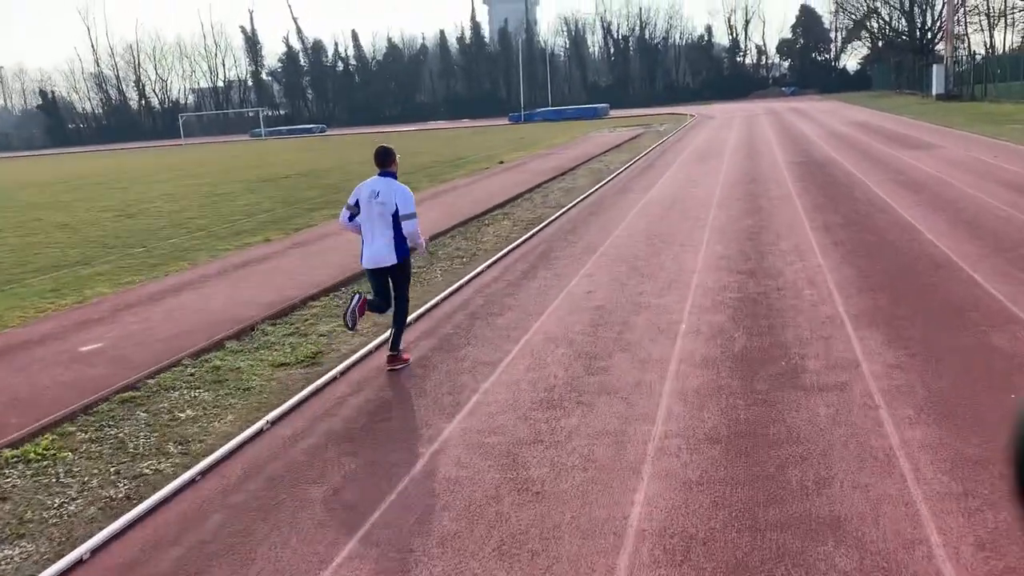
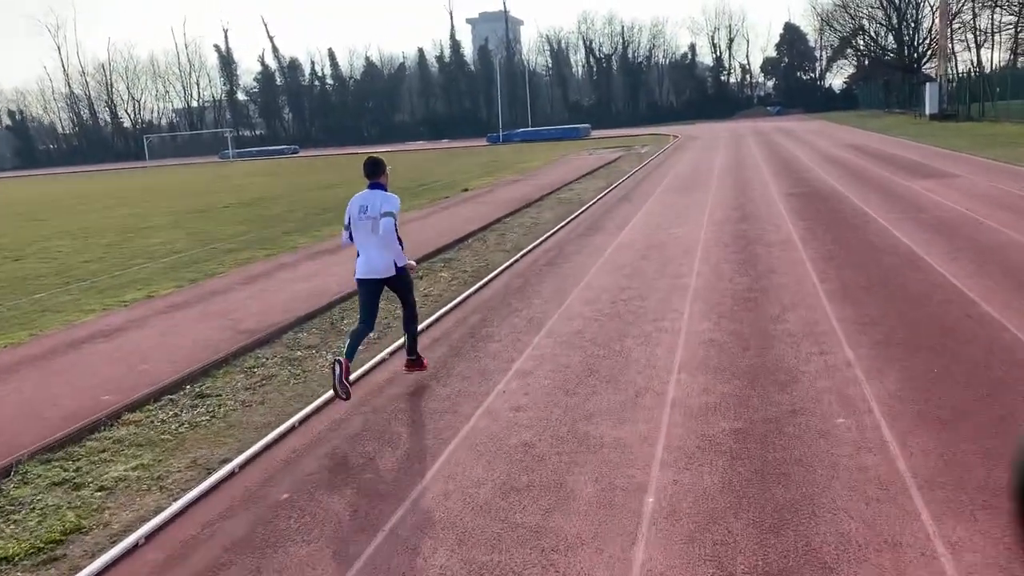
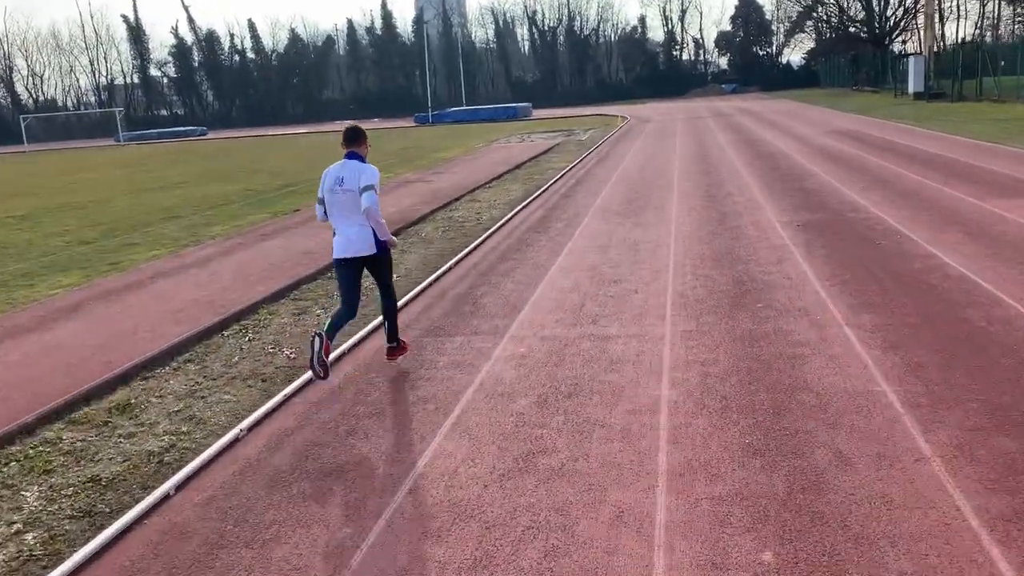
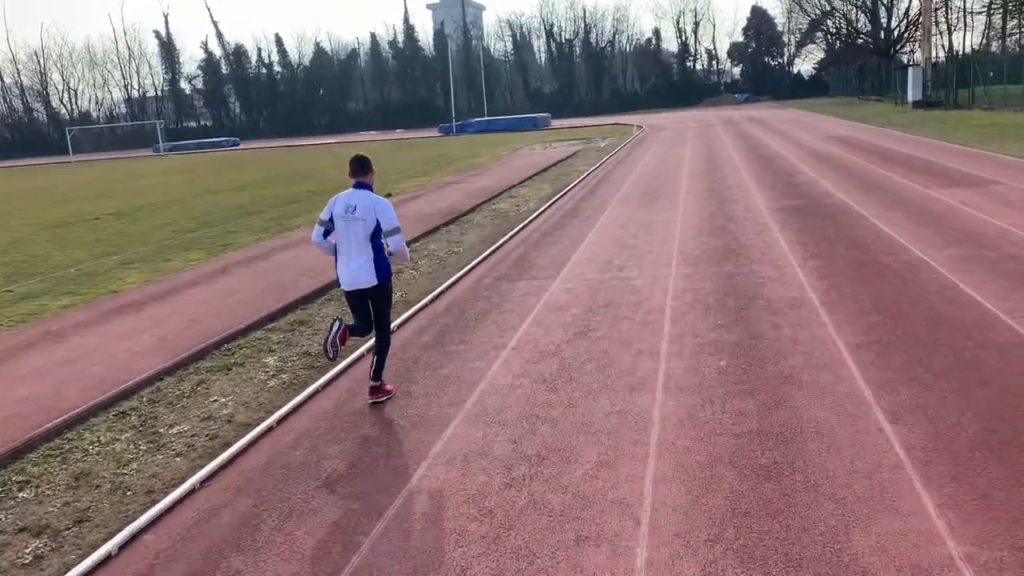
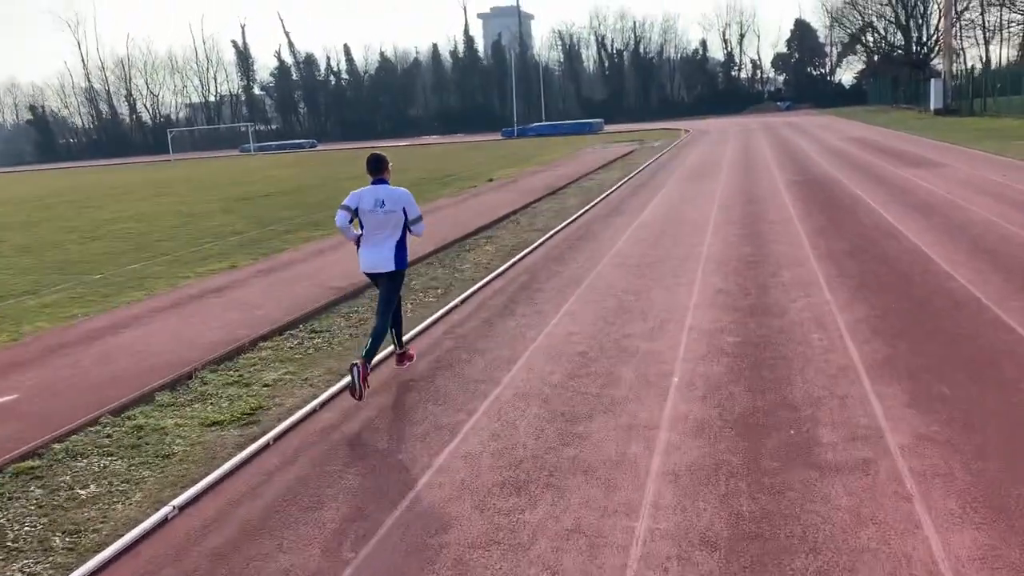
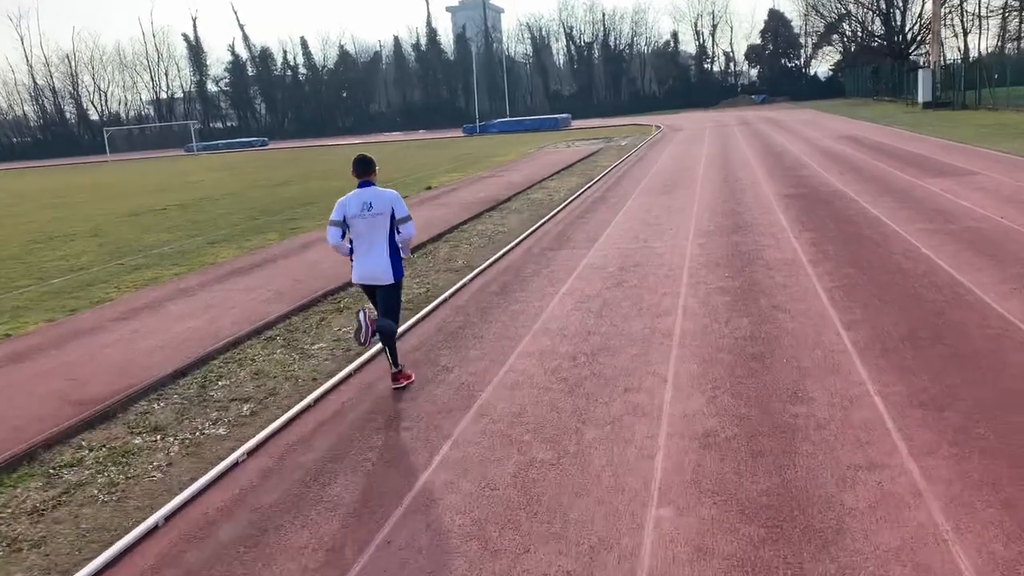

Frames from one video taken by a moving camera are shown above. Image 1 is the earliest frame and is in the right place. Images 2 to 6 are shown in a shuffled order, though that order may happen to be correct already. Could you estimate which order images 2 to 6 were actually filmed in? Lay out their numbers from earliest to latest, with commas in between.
5, 2, 6, 4, 3
